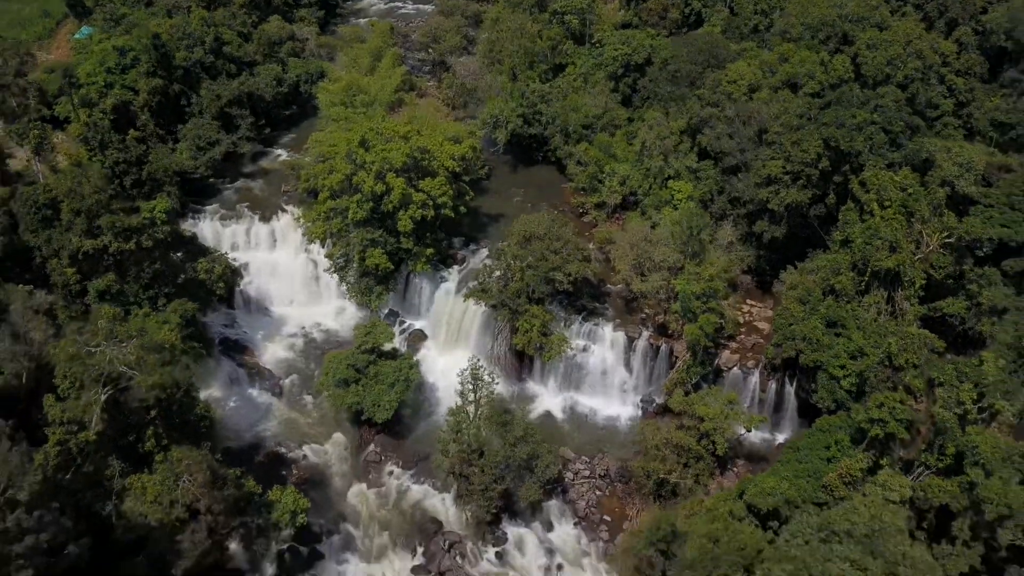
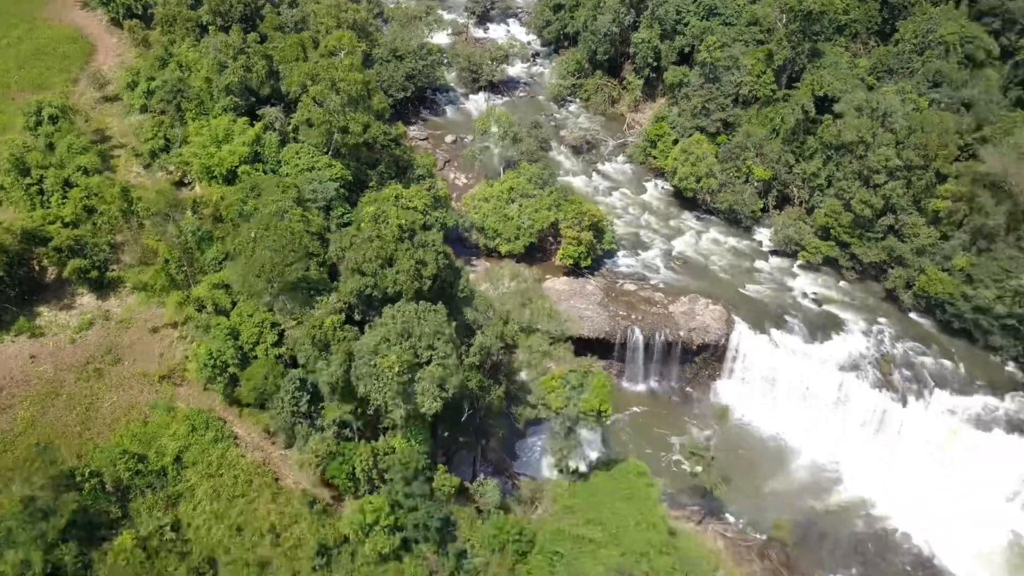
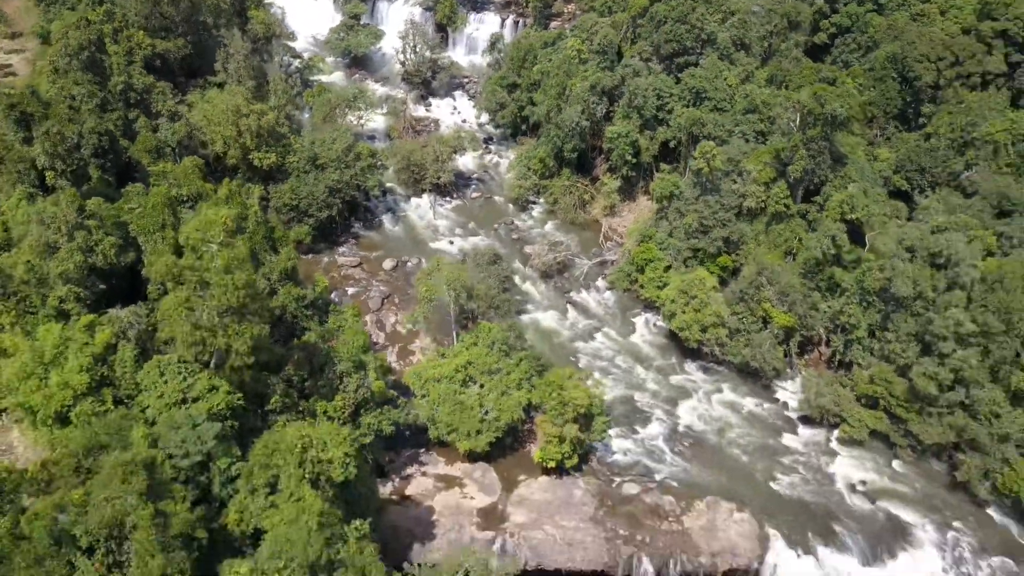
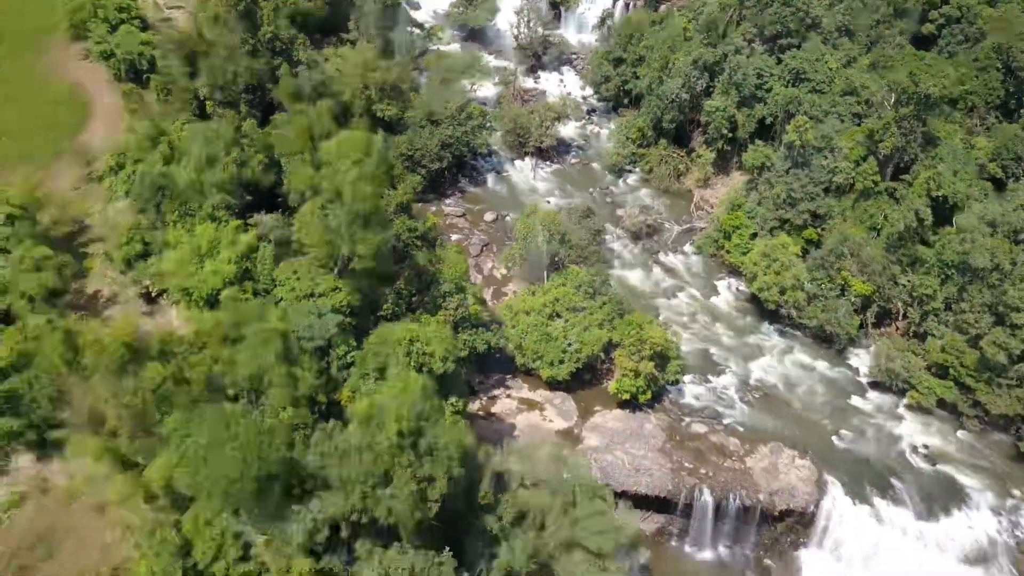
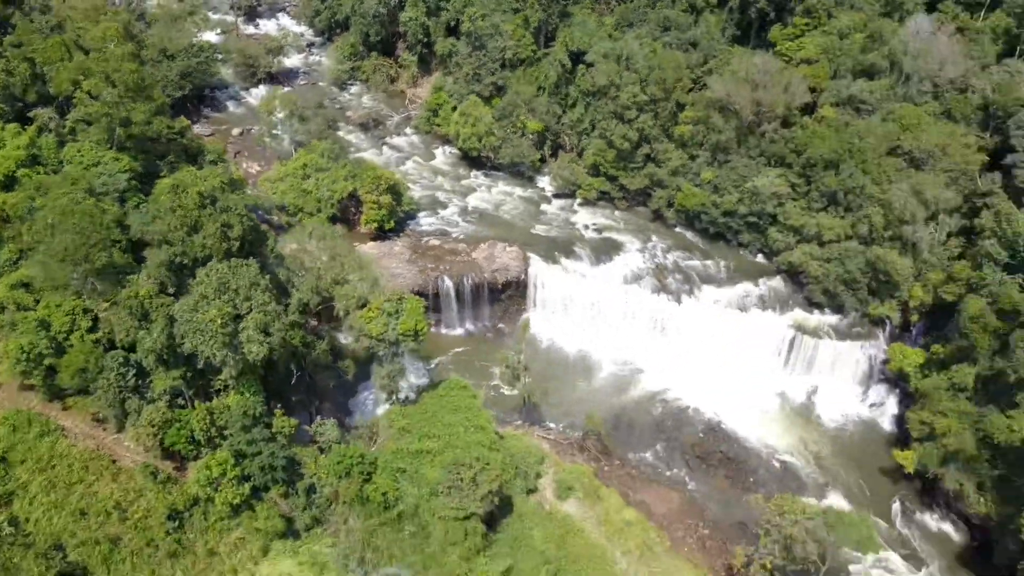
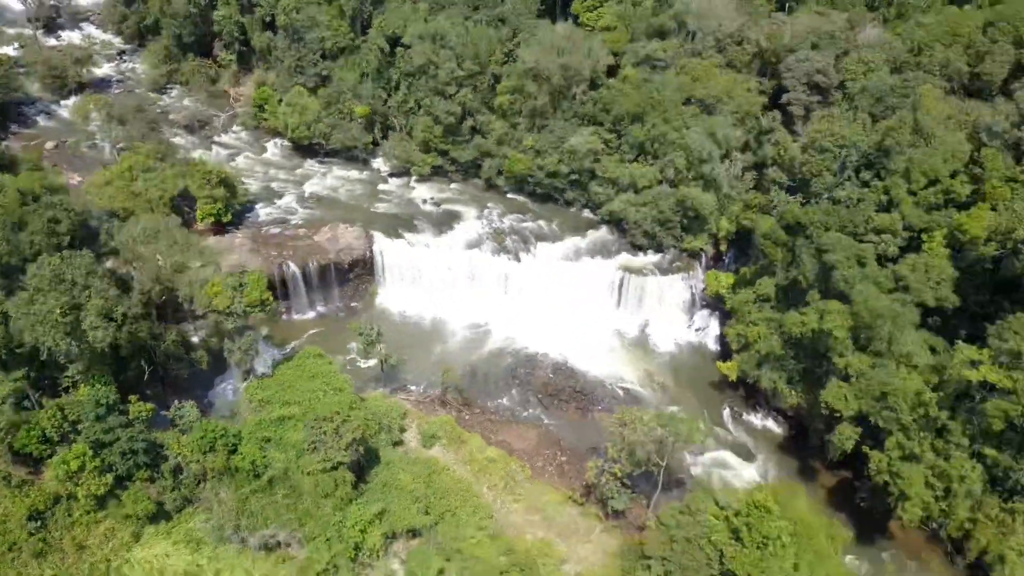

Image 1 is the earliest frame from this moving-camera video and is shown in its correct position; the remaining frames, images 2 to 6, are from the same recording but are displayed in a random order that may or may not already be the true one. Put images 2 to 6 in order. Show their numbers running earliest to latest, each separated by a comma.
3, 4, 2, 5, 6
